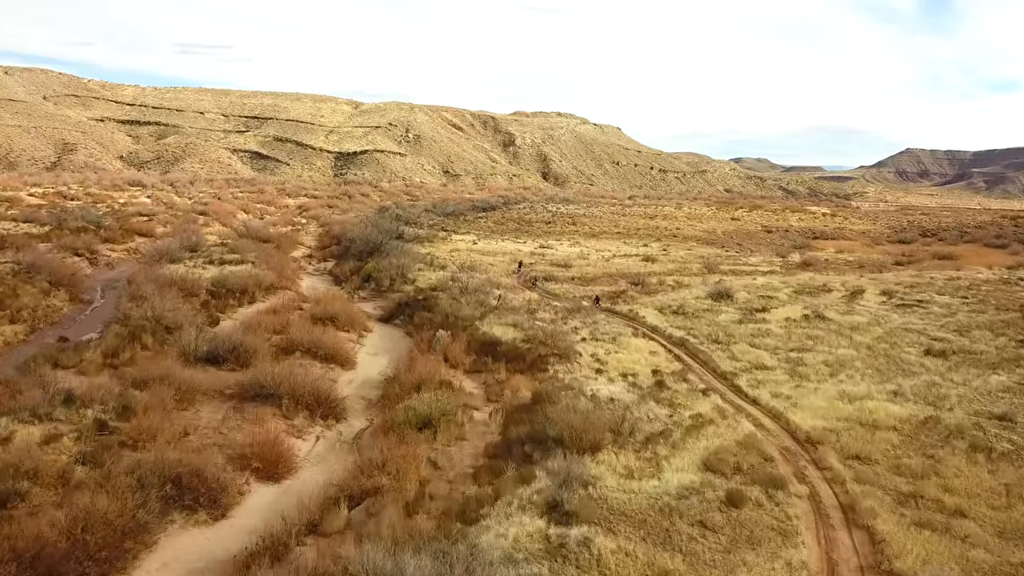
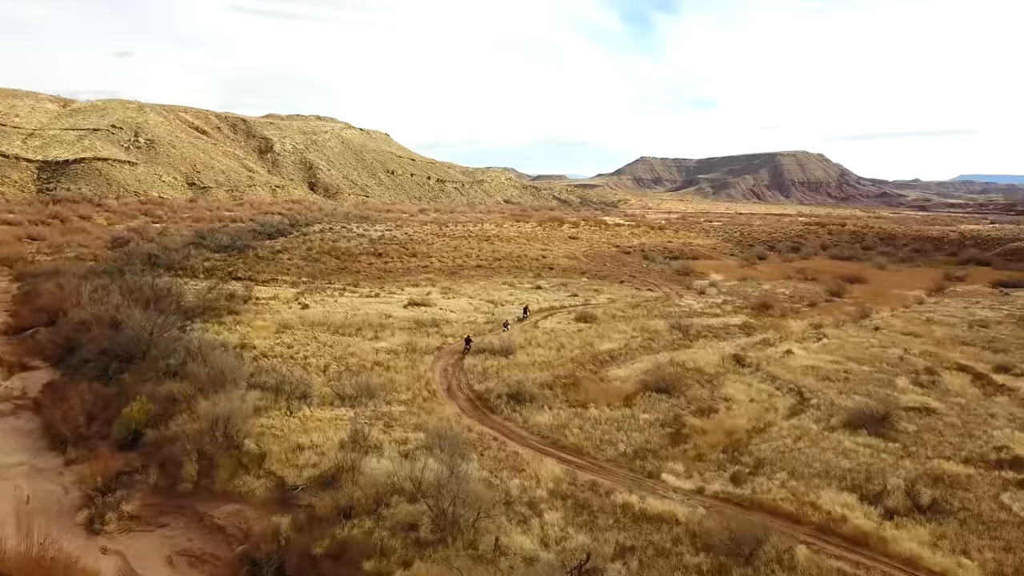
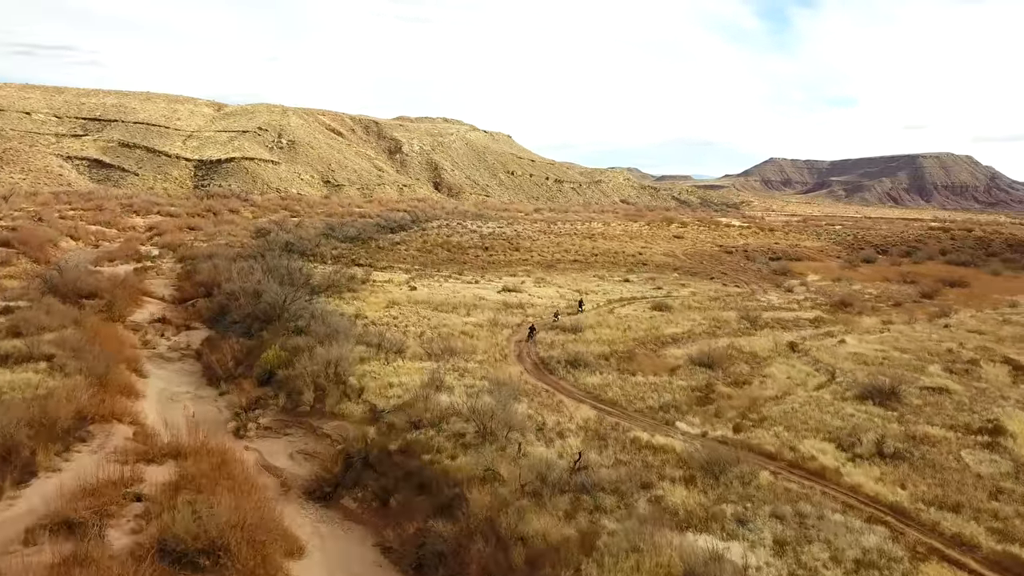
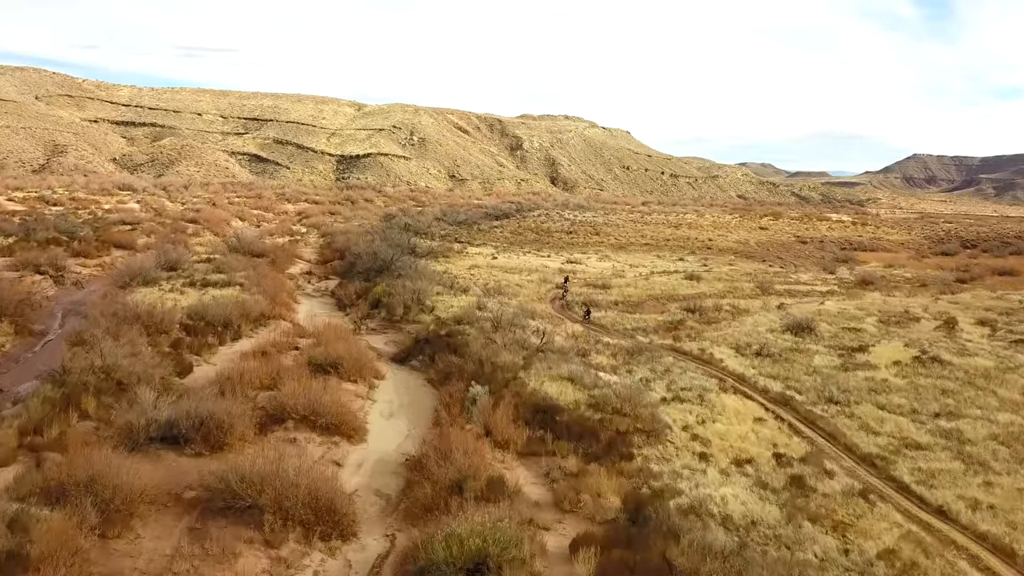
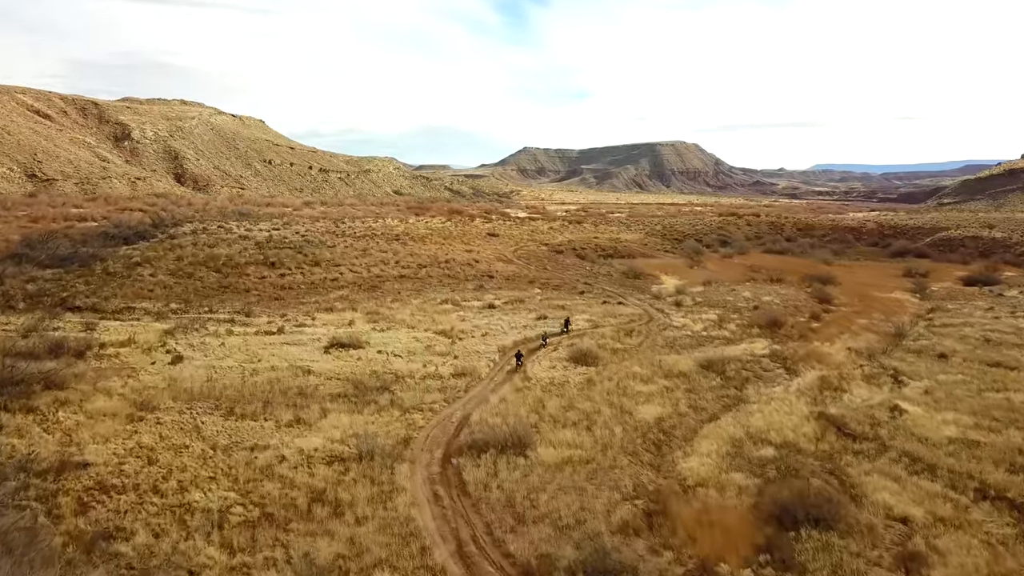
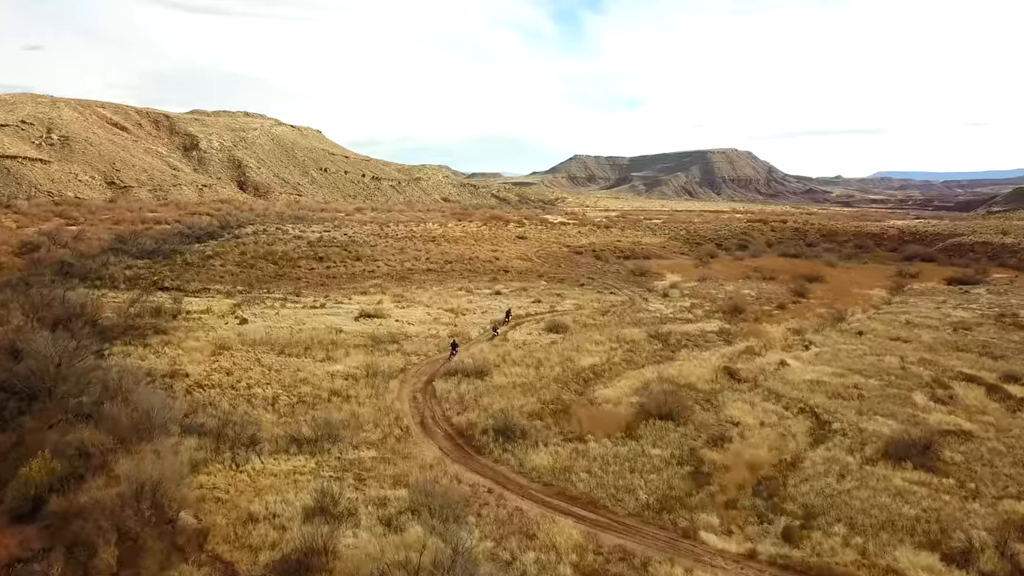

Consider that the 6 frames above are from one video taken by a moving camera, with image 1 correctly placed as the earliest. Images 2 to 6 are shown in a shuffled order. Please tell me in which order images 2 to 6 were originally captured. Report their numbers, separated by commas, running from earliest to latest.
4, 3, 2, 6, 5
